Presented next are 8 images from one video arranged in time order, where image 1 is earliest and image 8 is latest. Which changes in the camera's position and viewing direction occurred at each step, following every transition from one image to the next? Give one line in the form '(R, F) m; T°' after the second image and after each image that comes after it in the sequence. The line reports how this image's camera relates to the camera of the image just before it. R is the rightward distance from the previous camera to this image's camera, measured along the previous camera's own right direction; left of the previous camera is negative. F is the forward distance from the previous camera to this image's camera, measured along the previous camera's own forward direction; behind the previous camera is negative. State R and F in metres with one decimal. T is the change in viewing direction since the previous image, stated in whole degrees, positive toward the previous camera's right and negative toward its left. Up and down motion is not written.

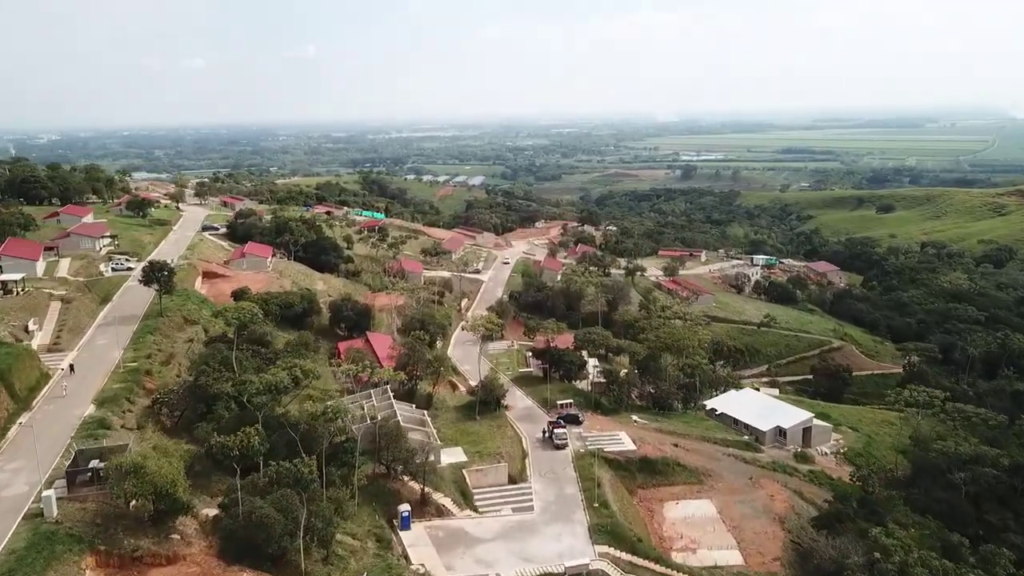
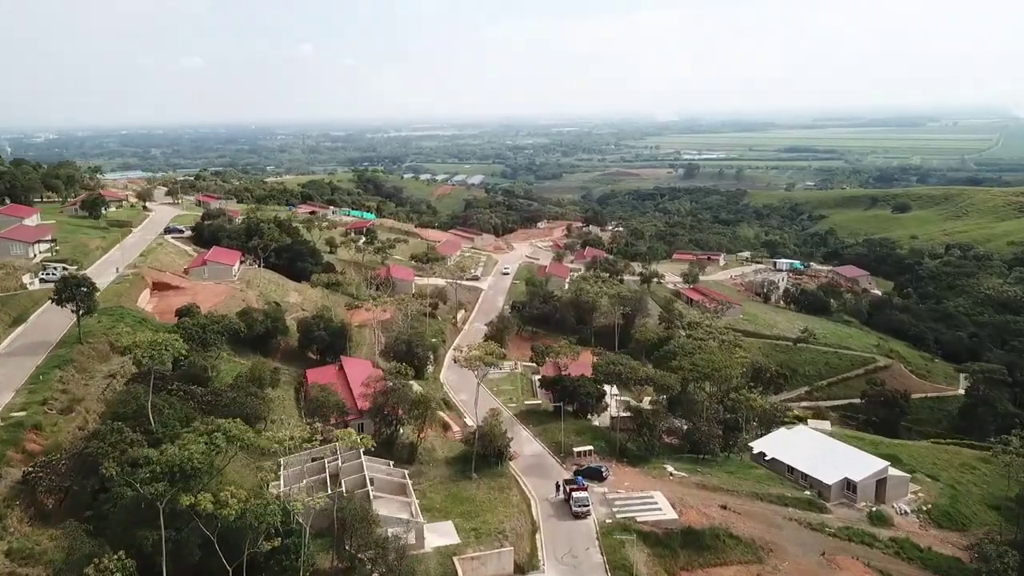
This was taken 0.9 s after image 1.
(-0.2, +8.1) m; 0°
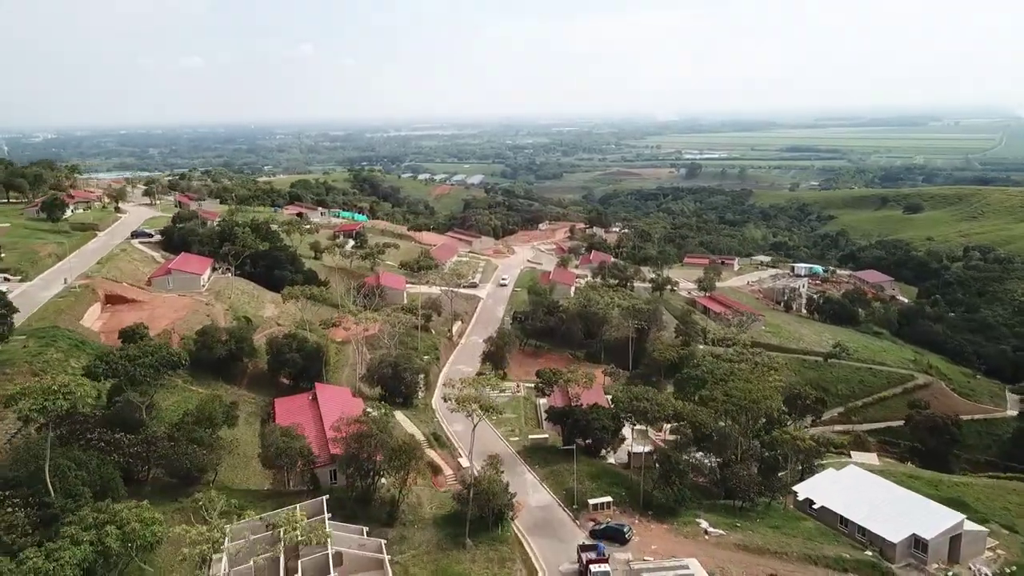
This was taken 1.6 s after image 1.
(-0.1, +5.6) m; 0°
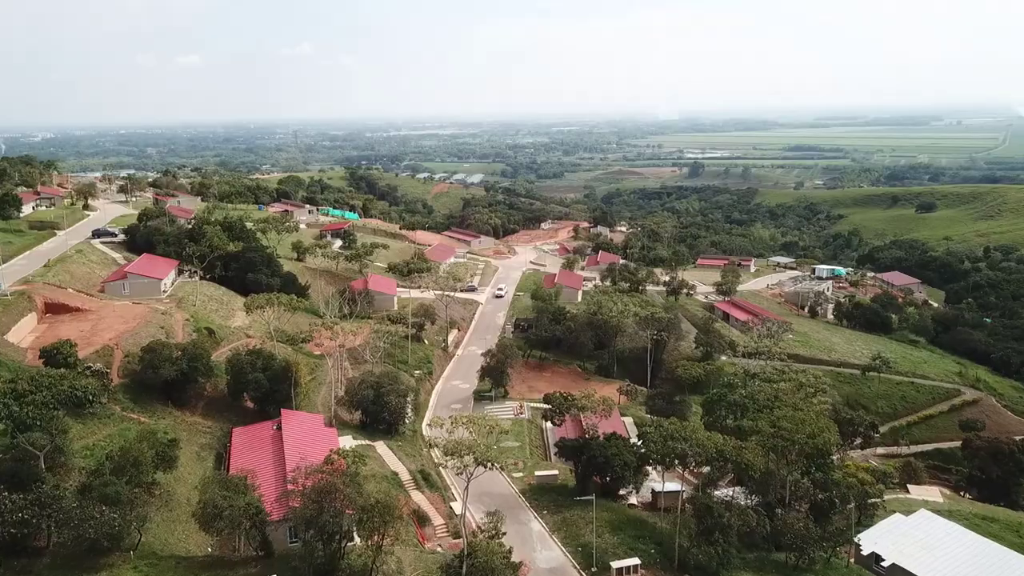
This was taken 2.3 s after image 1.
(-0.1, +5.5) m; 0°
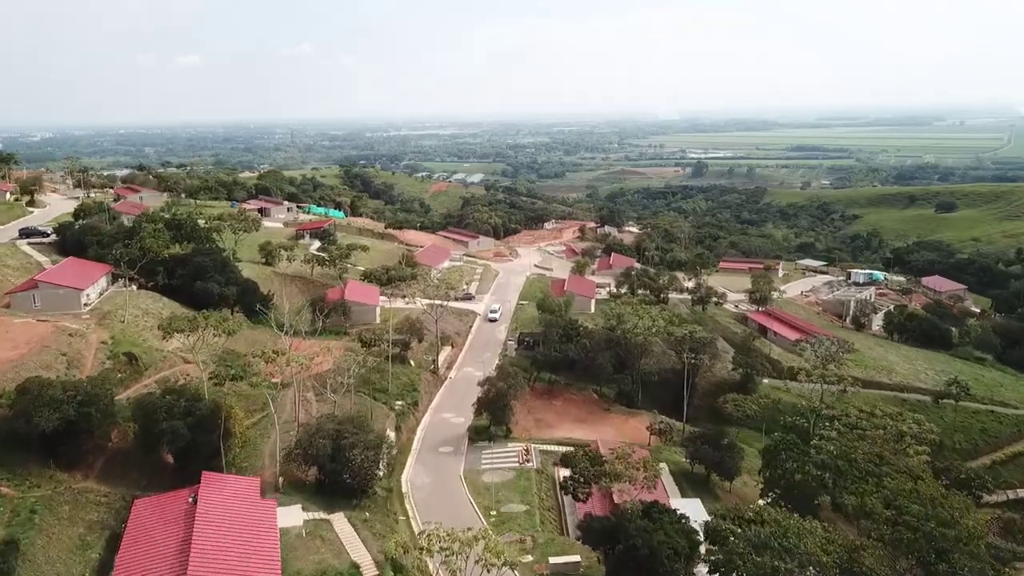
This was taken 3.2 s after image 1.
(-0.2, +7.9) m; 0°
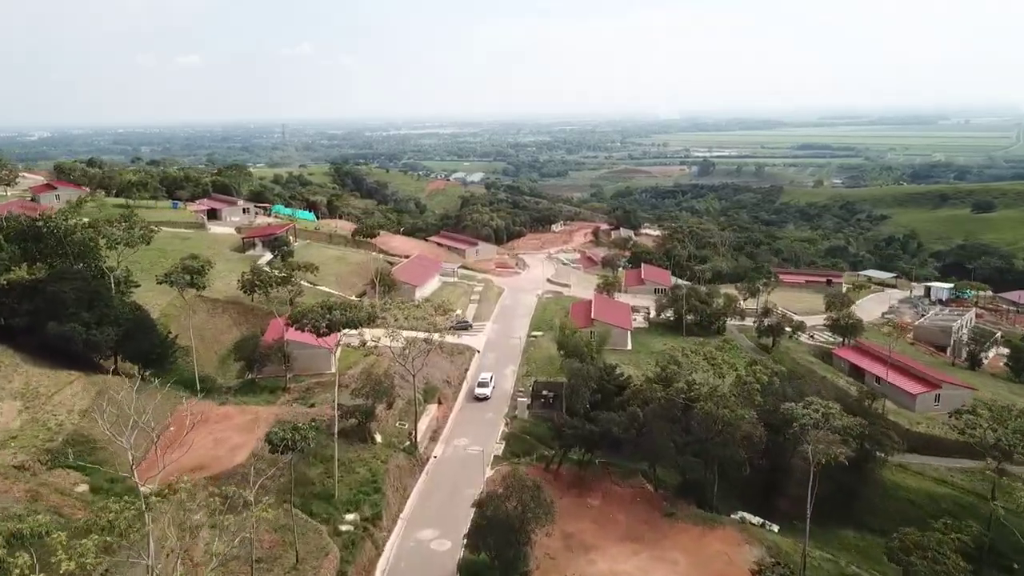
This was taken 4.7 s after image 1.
(-0.4, +12.9) m; 0°
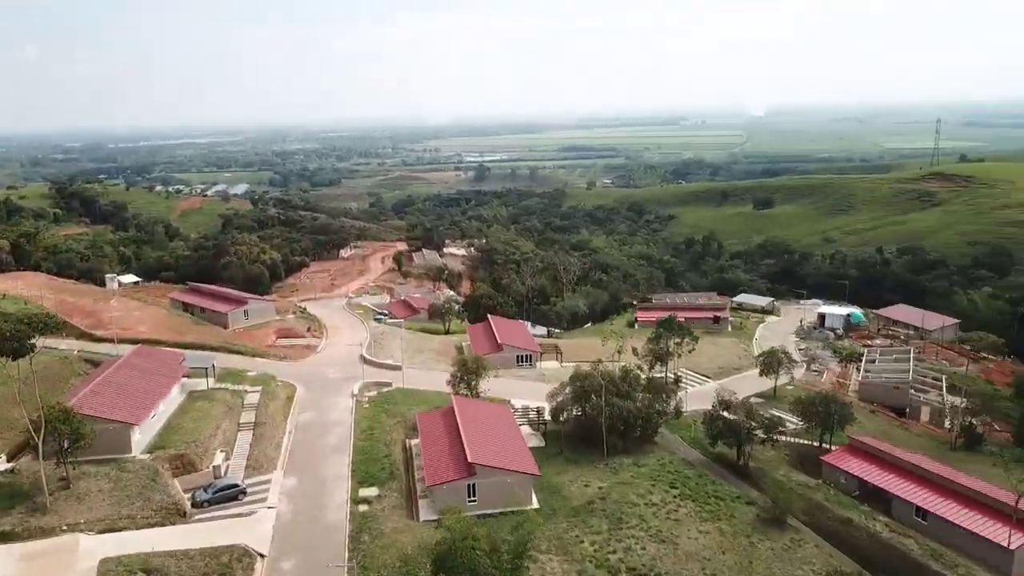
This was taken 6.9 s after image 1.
(-0.6, +17.1) m; +16°
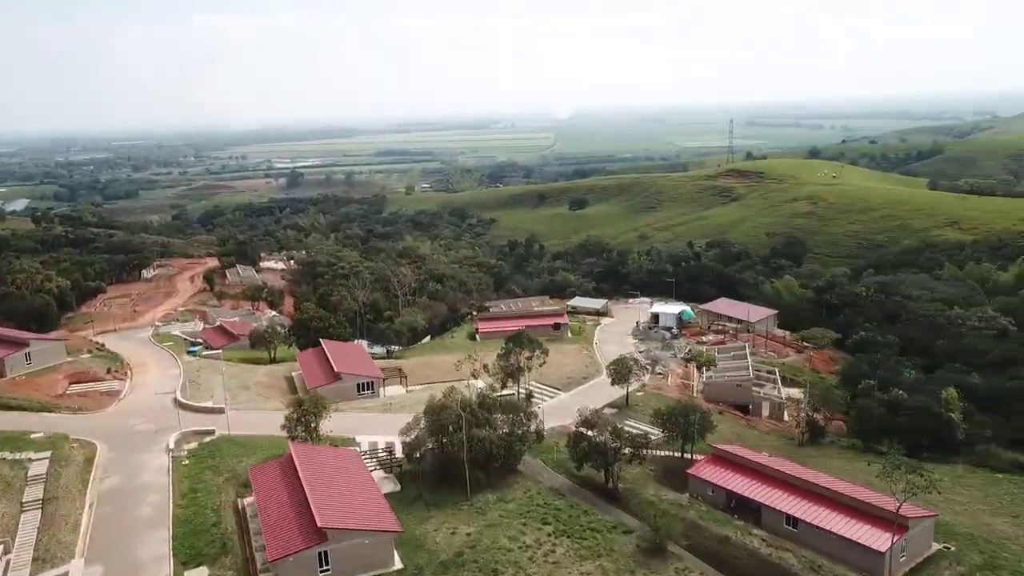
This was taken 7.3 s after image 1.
(-0.6, +2.5) m; +13°
